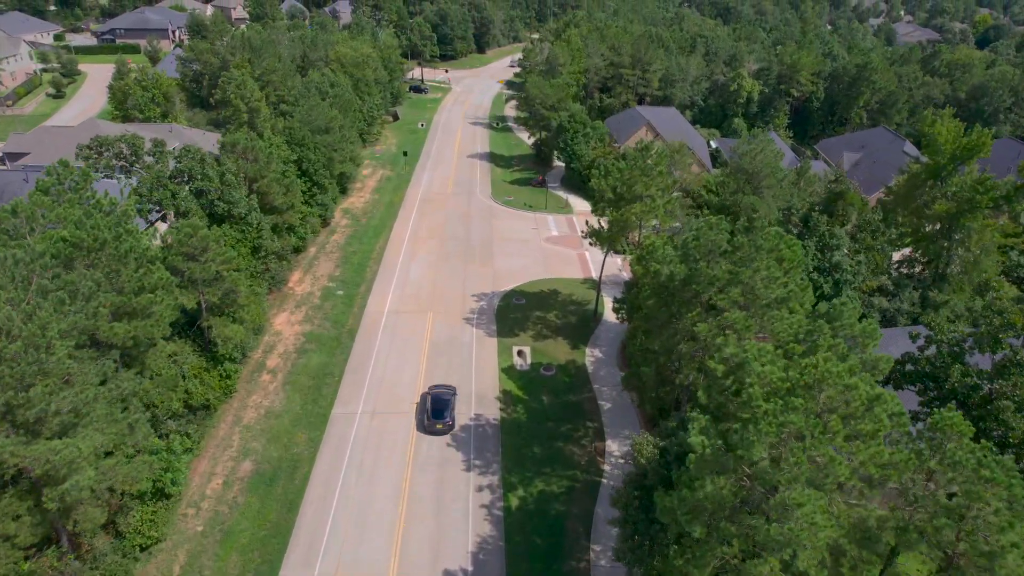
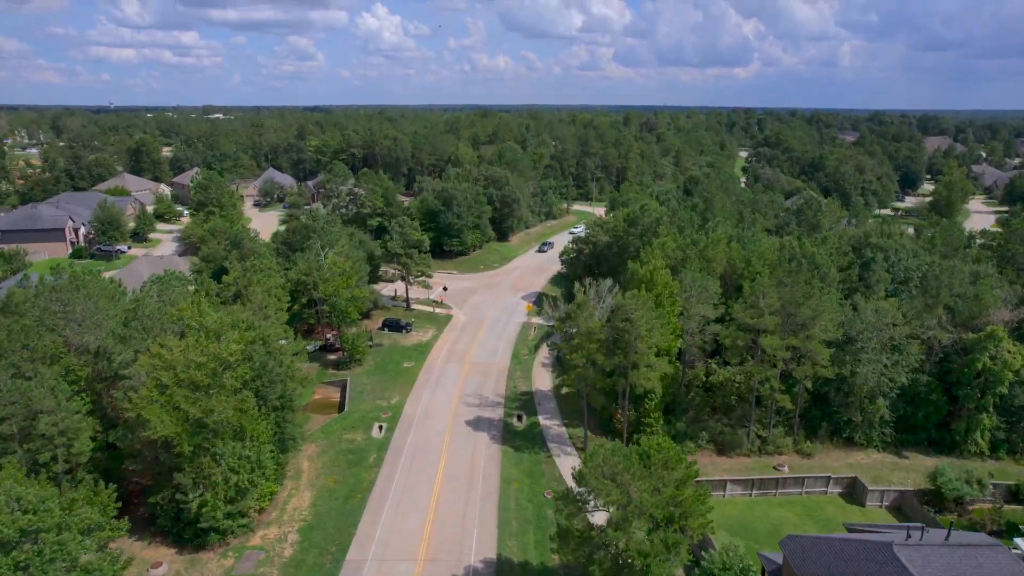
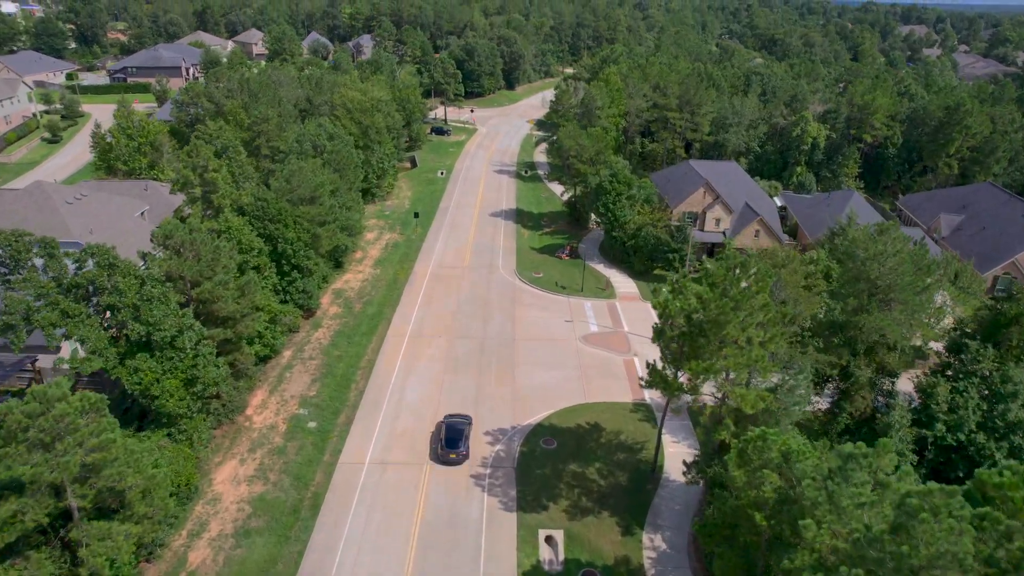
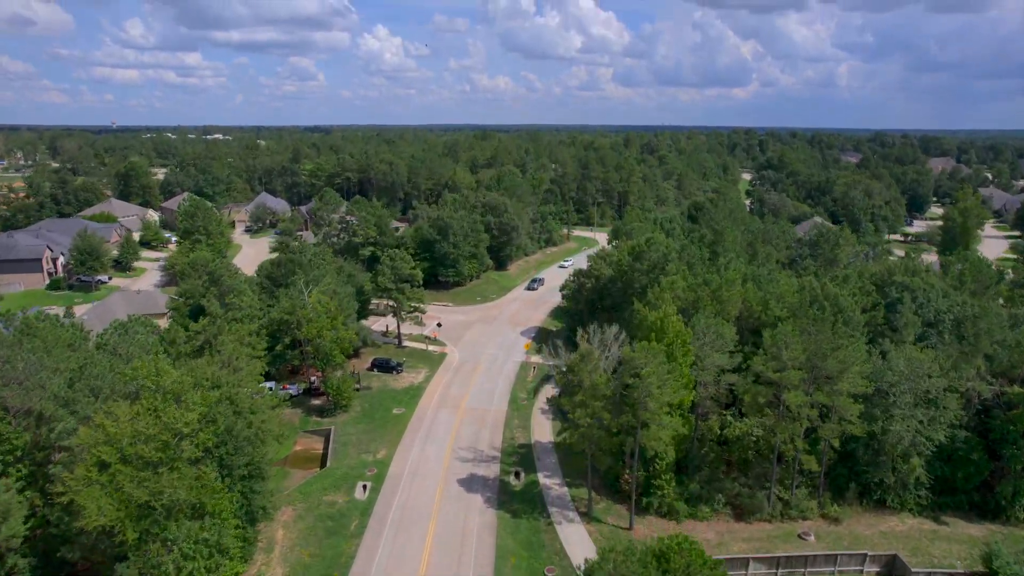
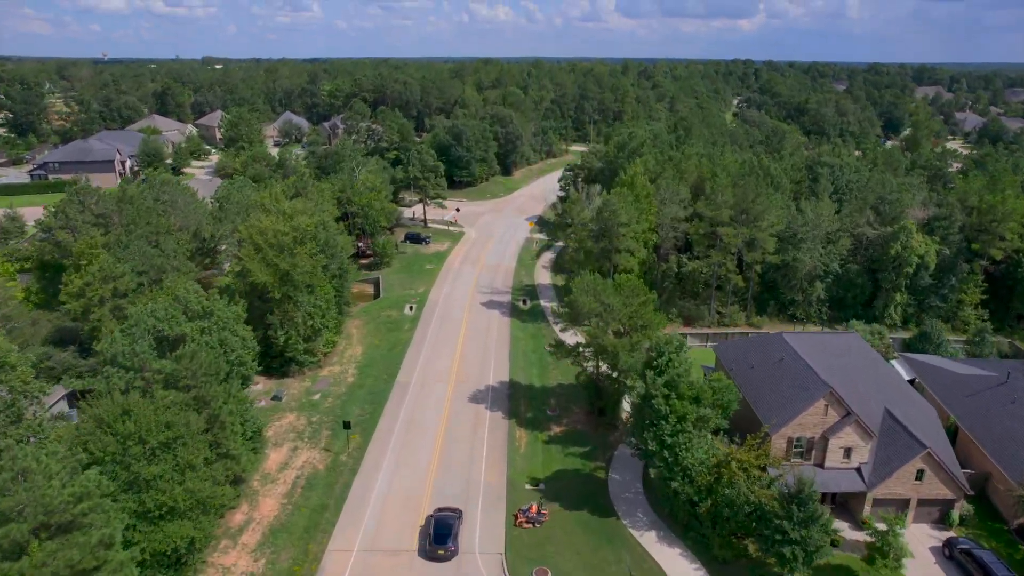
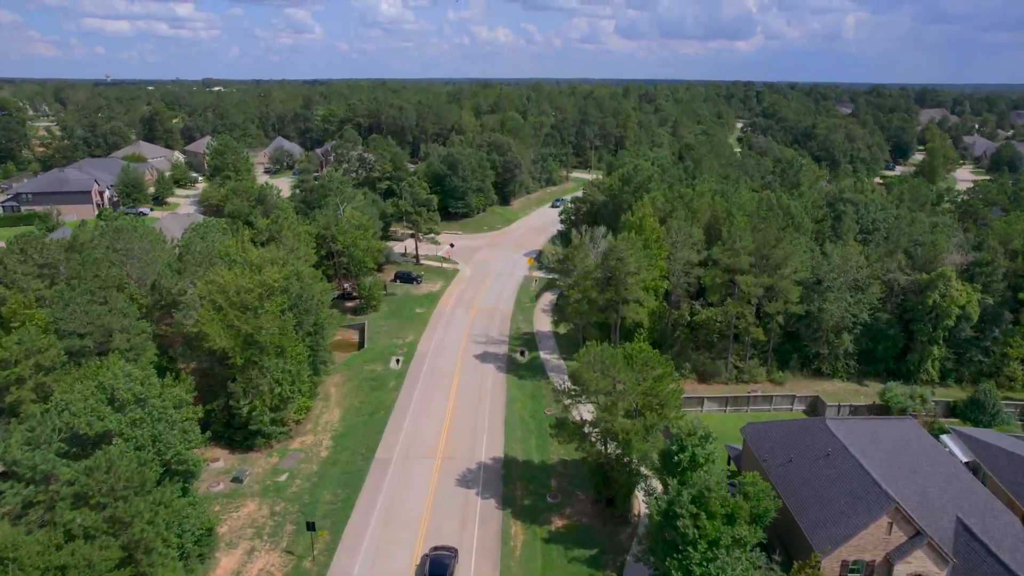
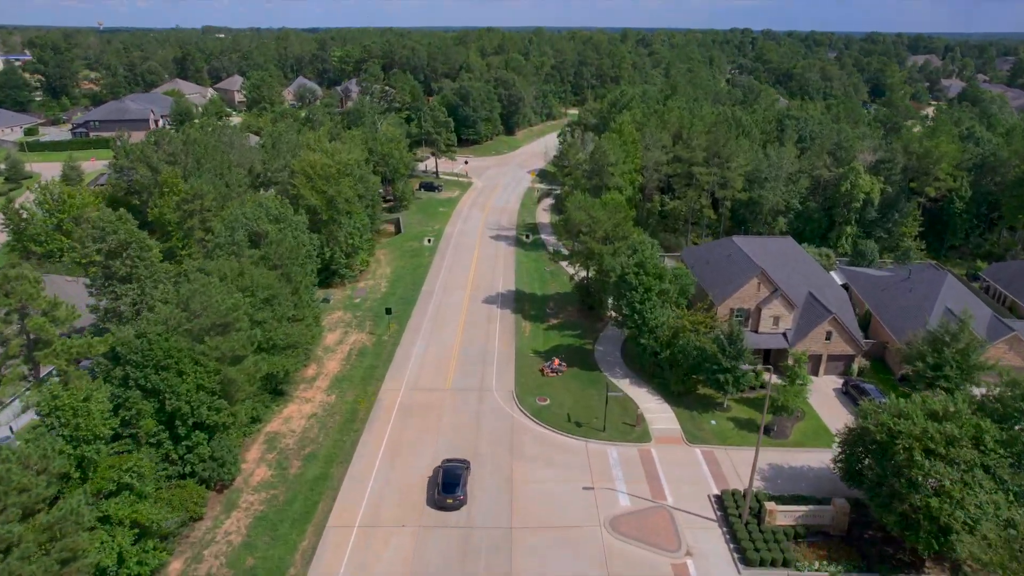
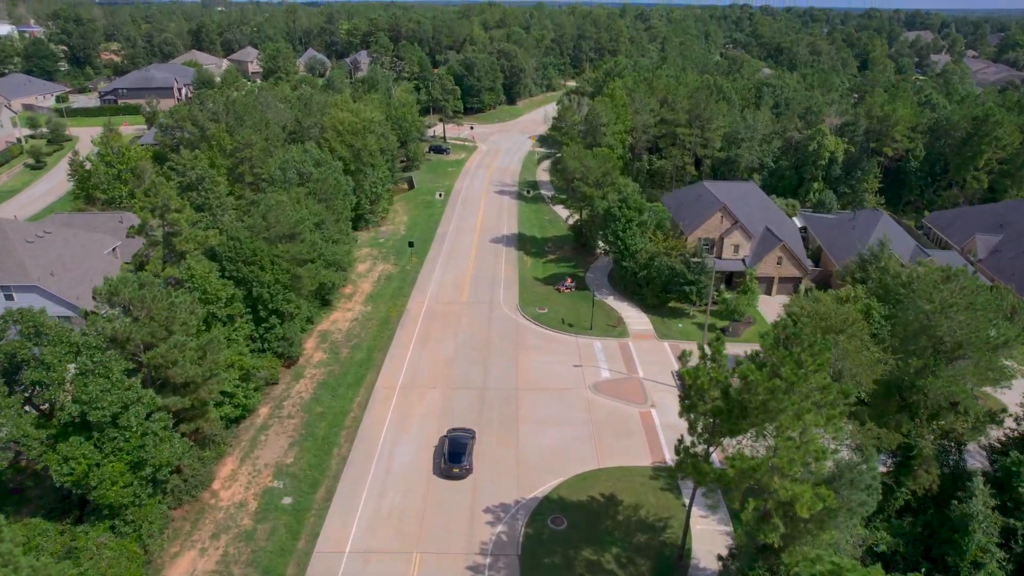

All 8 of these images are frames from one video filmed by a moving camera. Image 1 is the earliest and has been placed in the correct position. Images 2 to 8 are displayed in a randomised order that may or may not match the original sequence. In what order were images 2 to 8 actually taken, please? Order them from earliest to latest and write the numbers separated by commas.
3, 8, 7, 5, 6, 2, 4
